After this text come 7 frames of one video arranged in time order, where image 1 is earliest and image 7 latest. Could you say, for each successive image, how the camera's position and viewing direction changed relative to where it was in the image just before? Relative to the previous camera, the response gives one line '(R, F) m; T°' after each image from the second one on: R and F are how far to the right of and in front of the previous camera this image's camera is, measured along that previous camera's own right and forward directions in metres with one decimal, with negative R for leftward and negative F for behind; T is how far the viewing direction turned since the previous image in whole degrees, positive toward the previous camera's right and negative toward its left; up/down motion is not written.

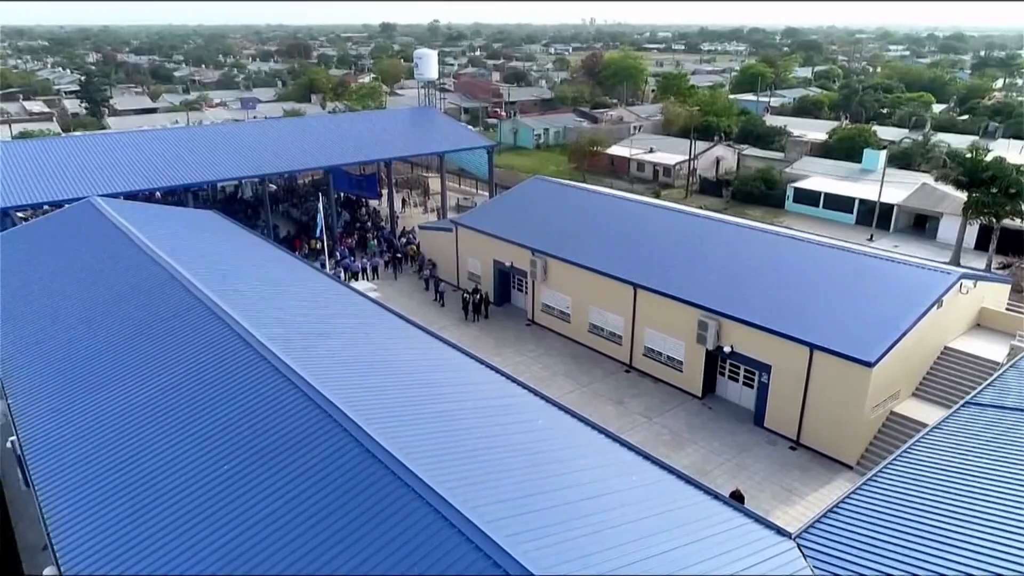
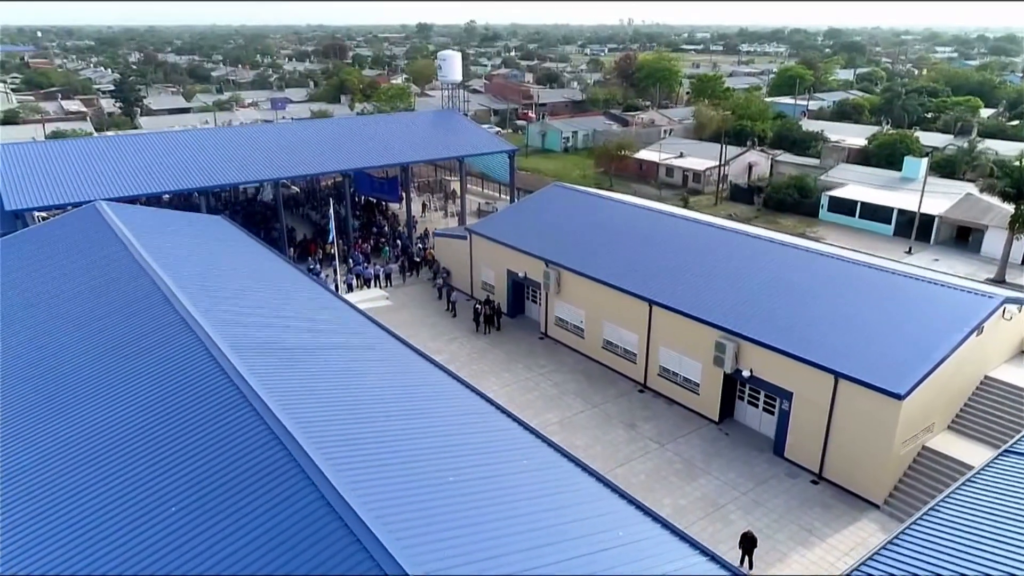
(+0.5, +0.7) m; -3°
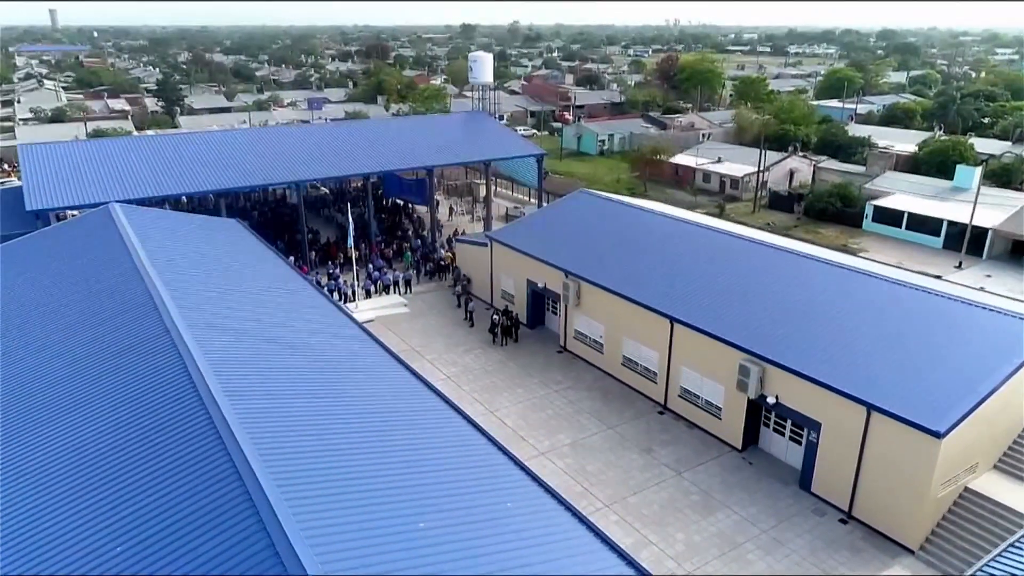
(+0.5, +0.7) m; -3°
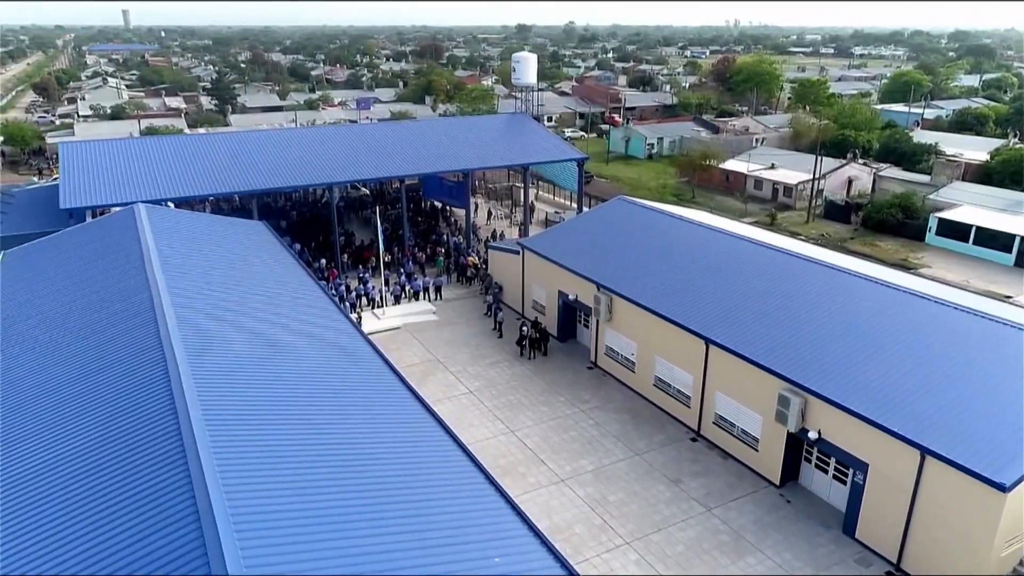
(+0.5, +0.8) m; -4°
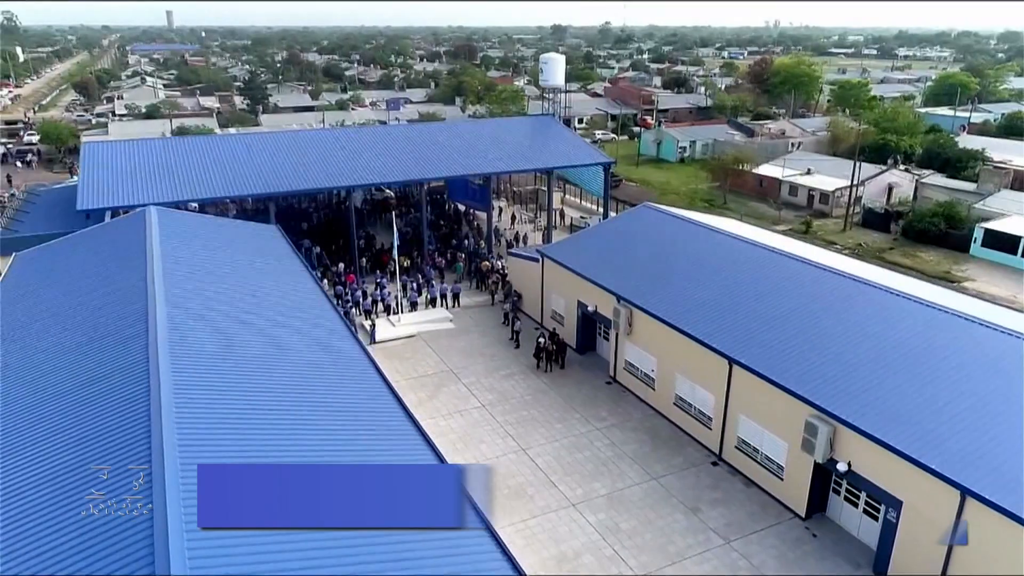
(+0.4, +0.6) m; -3°
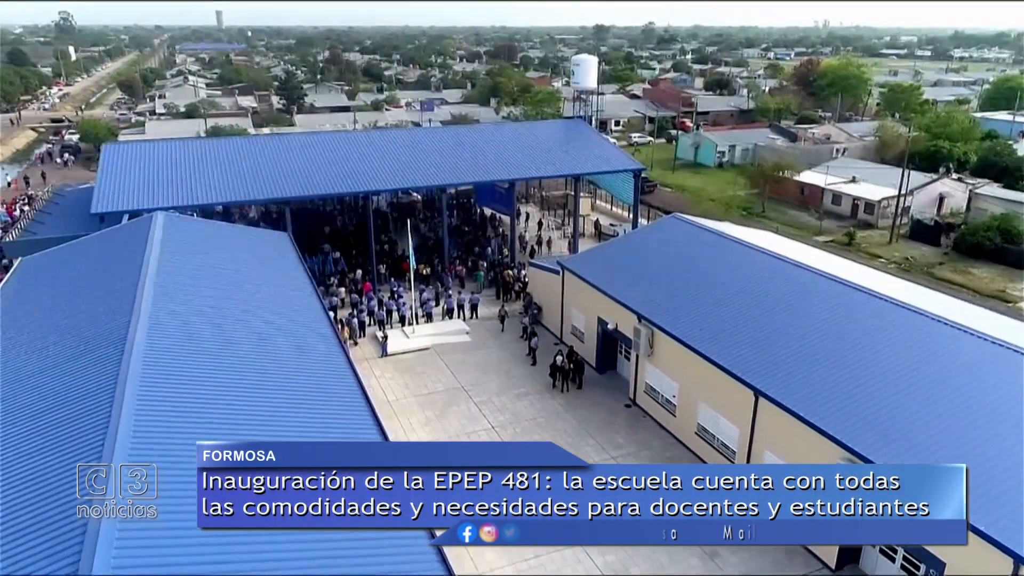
(+0.5, +0.9) m; -3°
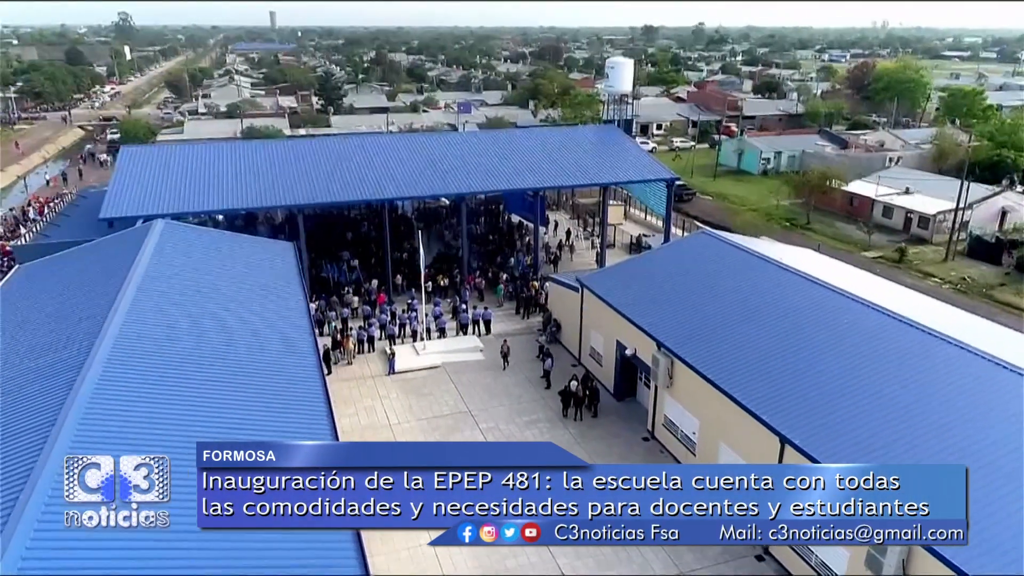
(+0.7, +1.1) m; -3°
